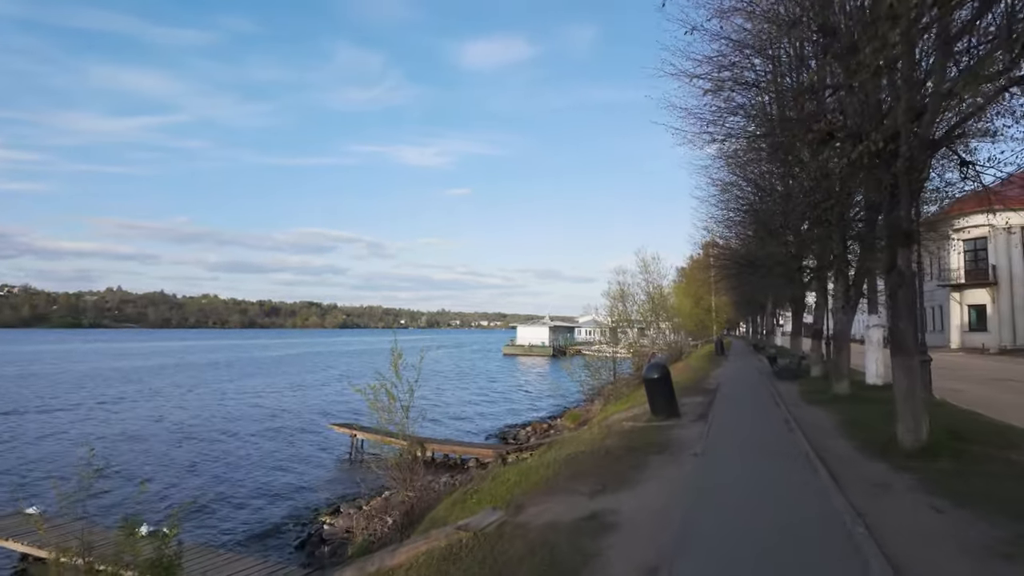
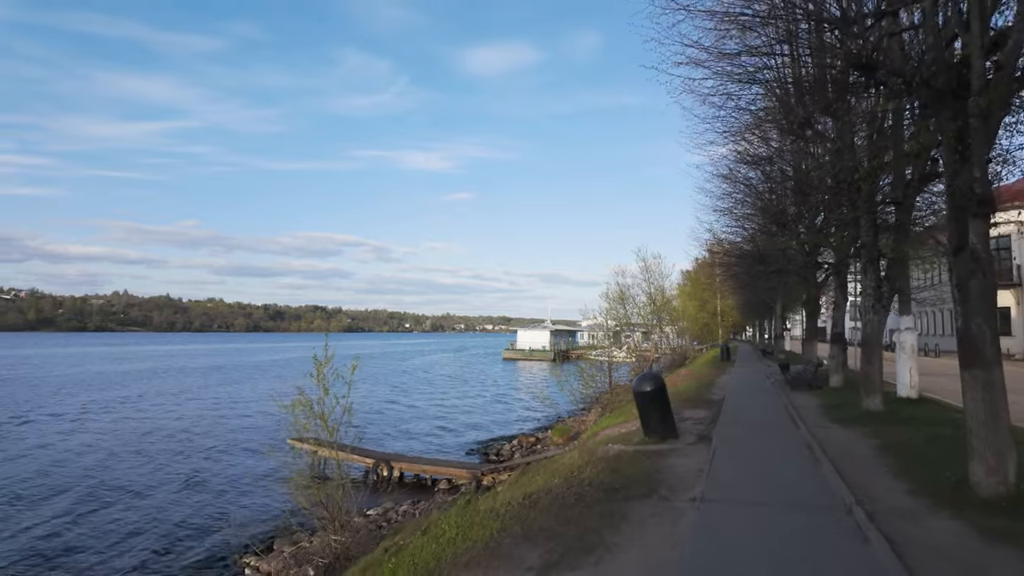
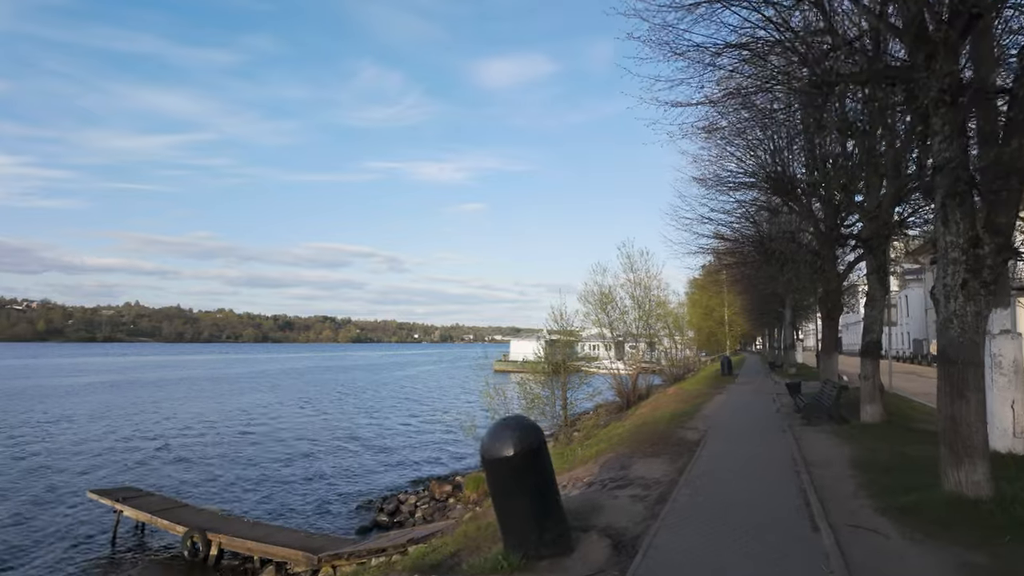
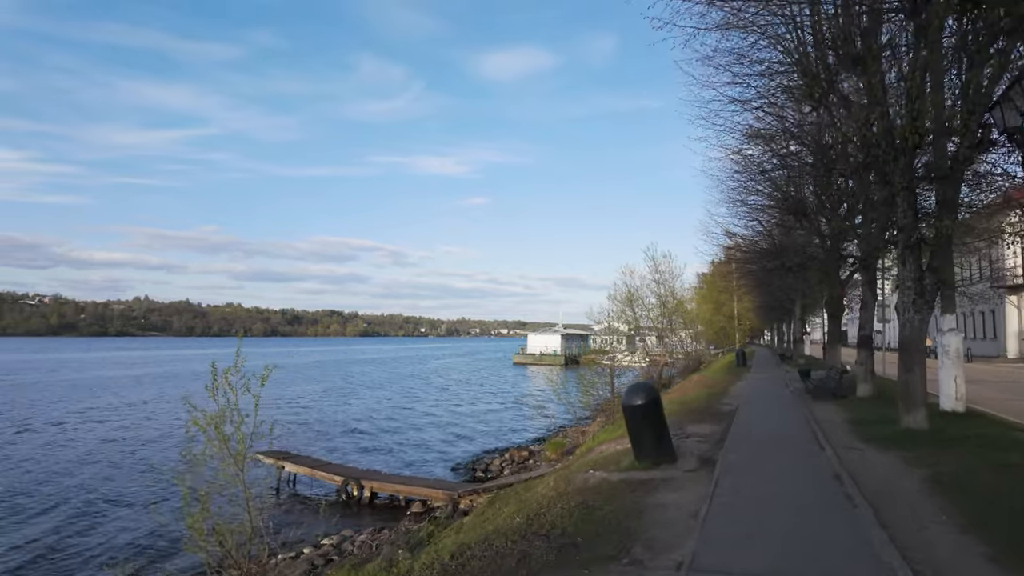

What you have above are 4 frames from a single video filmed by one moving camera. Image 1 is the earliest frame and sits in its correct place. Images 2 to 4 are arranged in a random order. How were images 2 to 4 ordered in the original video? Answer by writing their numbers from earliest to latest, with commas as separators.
2, 4, 3
